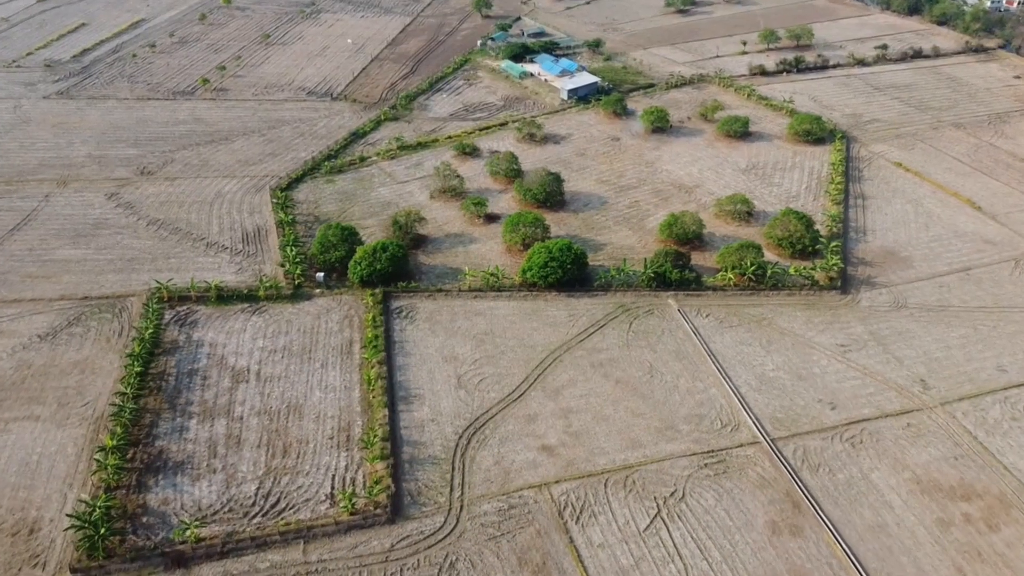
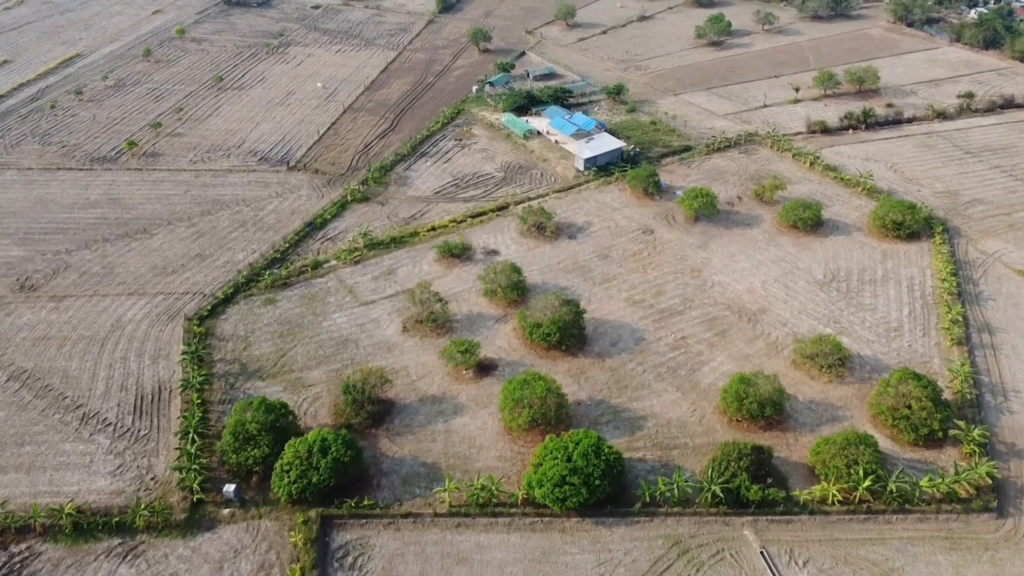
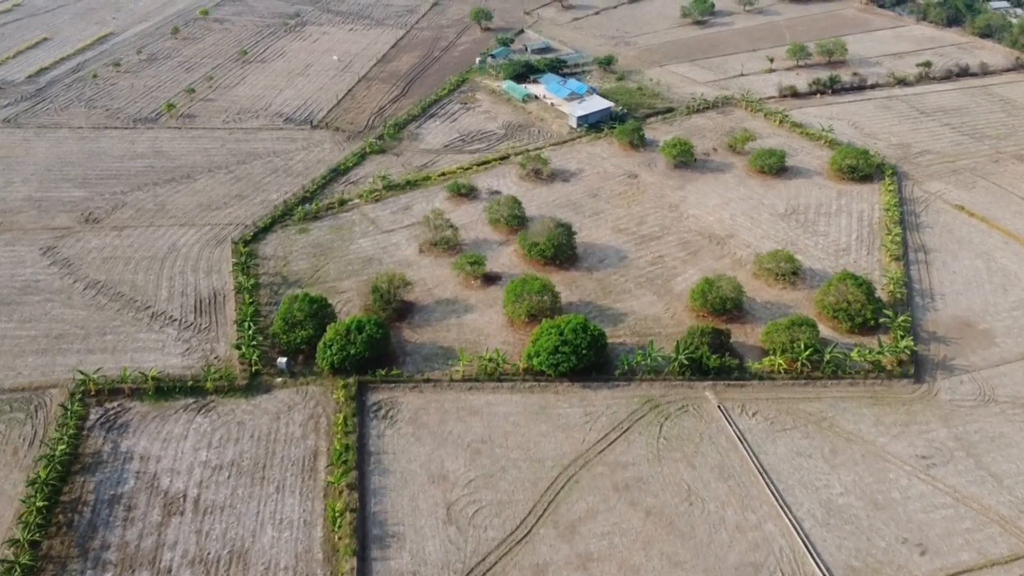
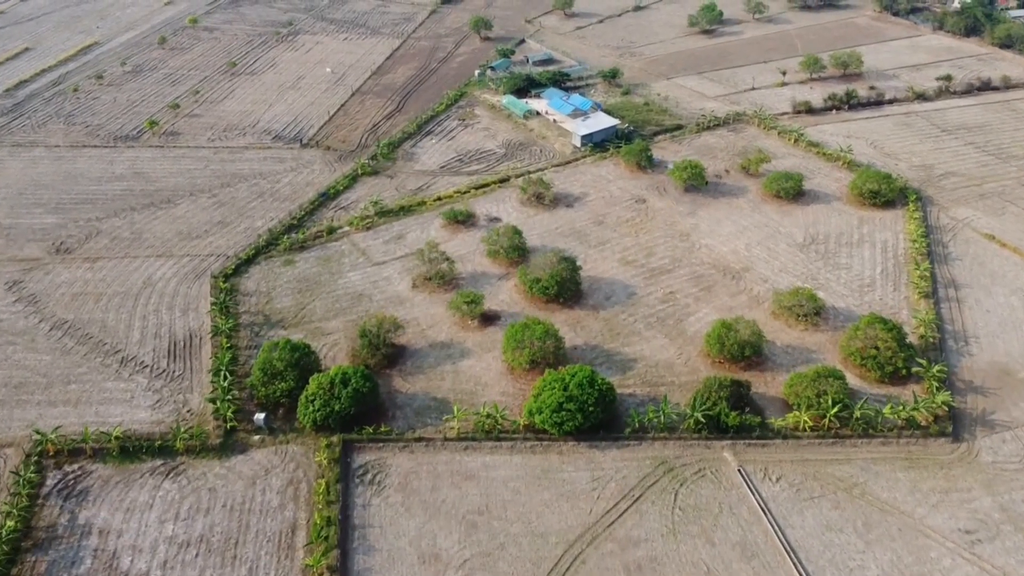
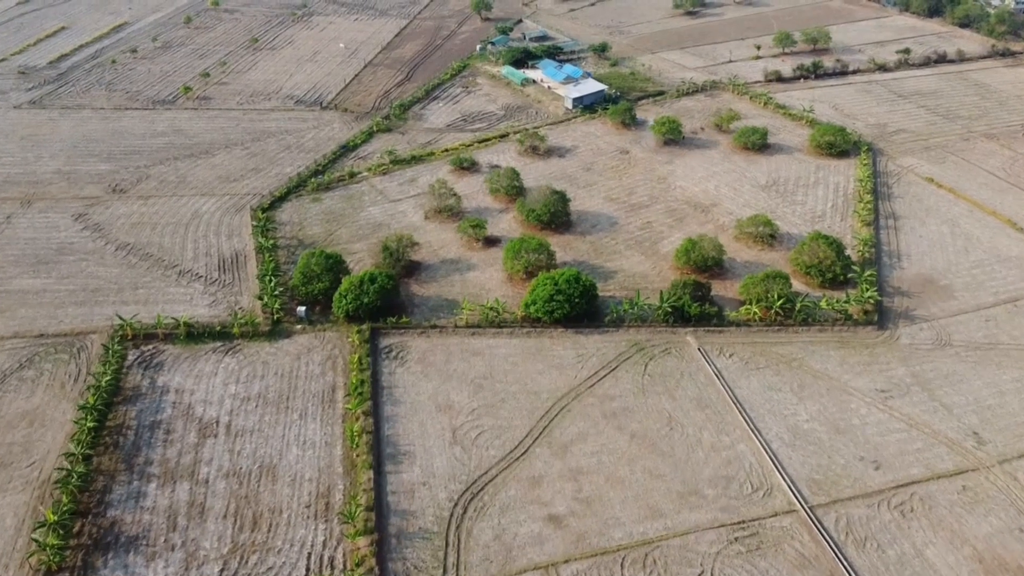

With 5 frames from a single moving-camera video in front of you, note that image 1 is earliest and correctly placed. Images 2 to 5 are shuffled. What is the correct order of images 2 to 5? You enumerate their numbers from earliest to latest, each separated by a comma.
5, 3, 4, 2
